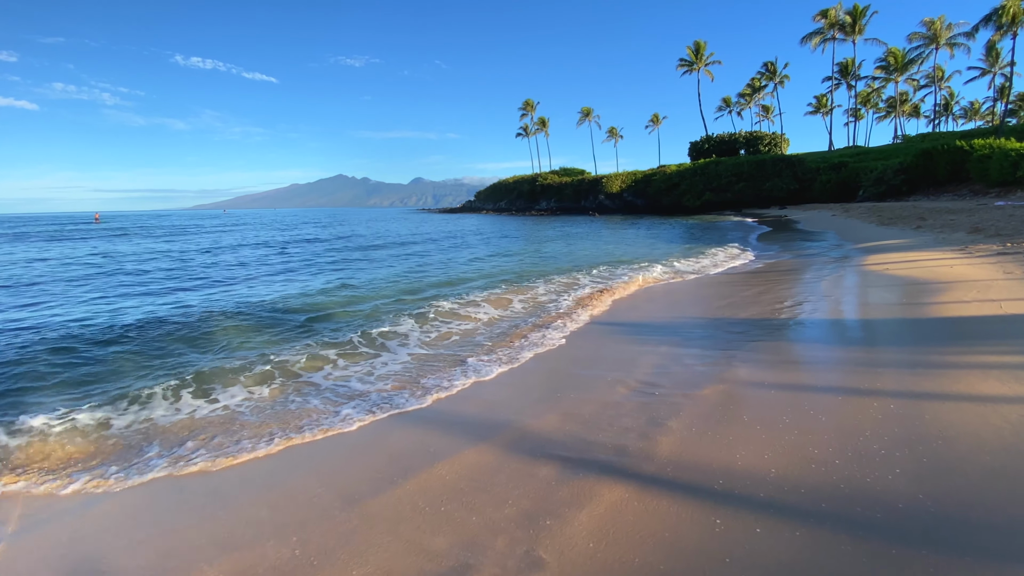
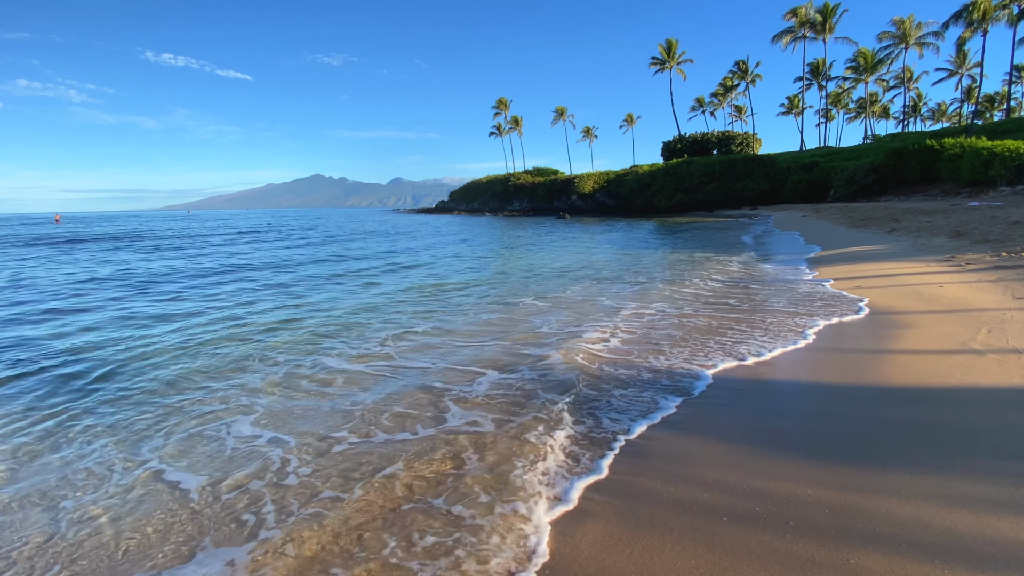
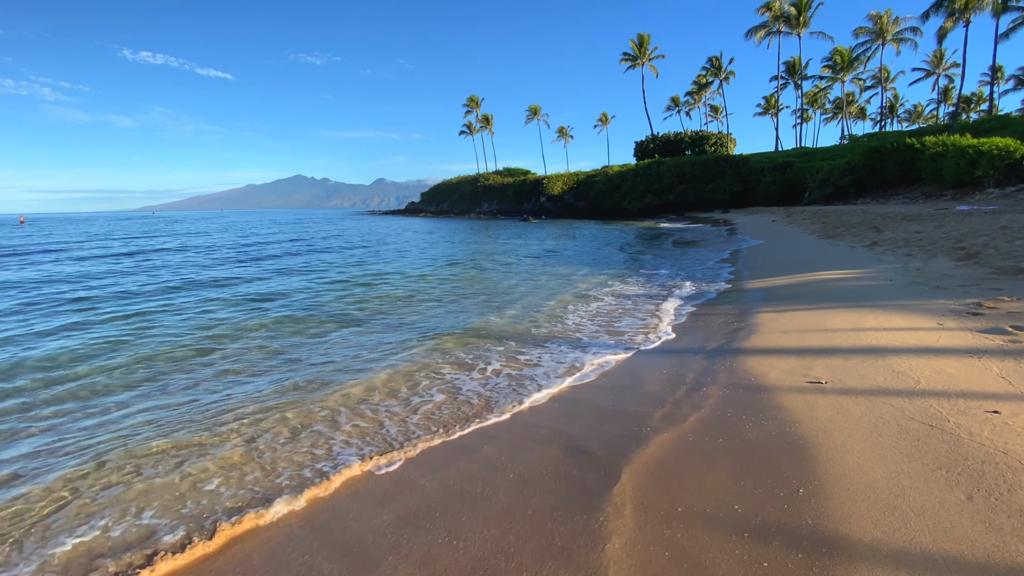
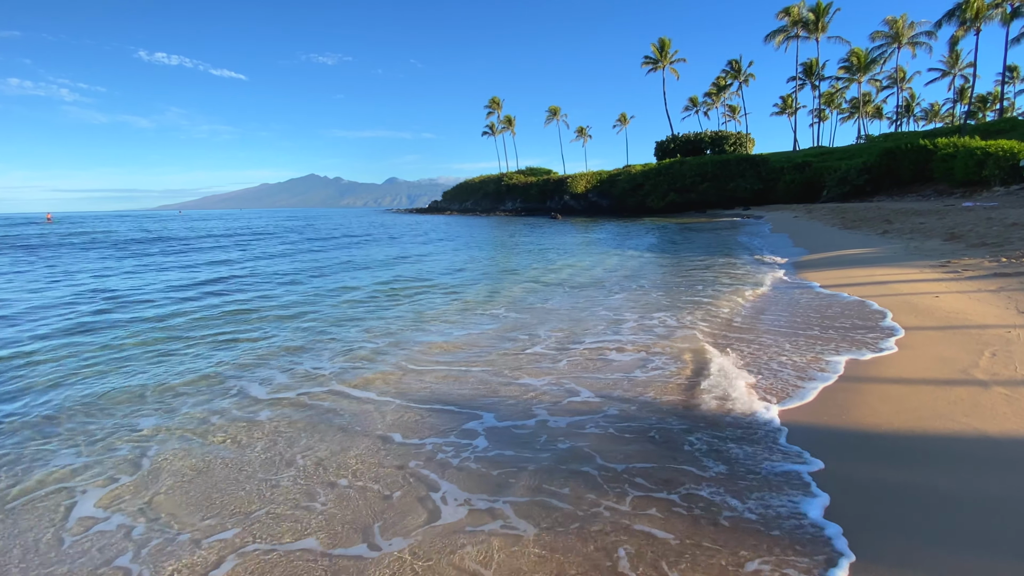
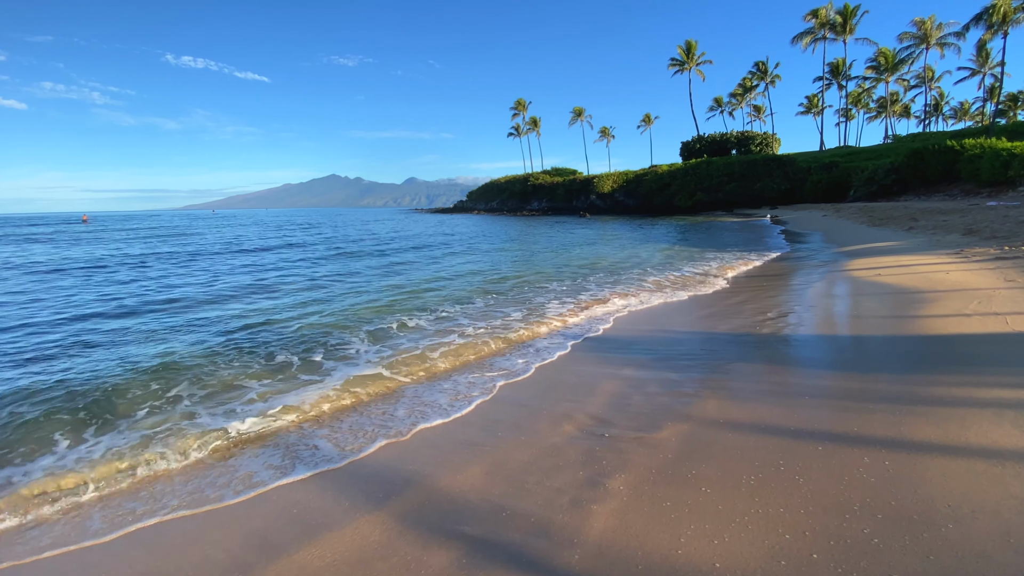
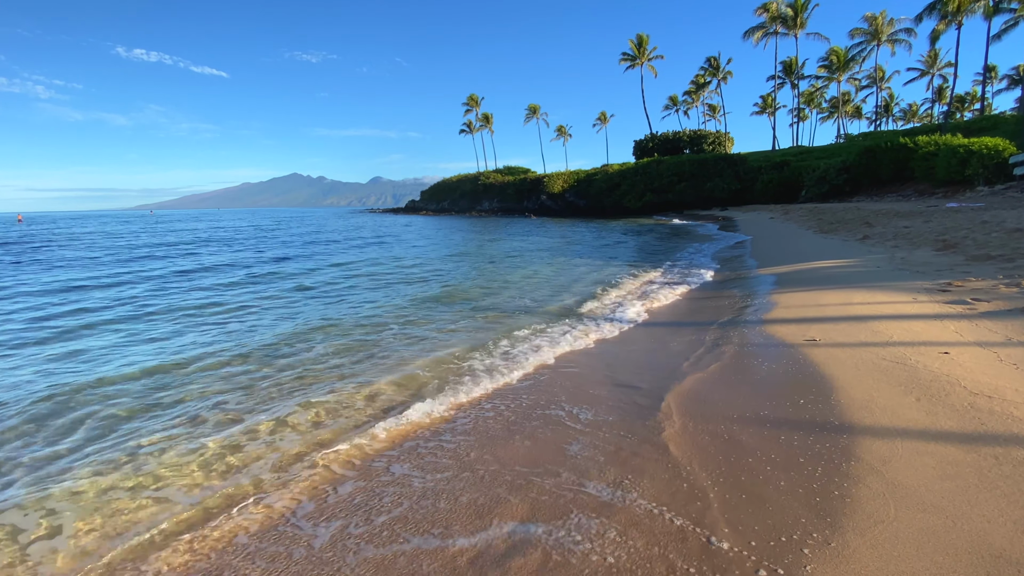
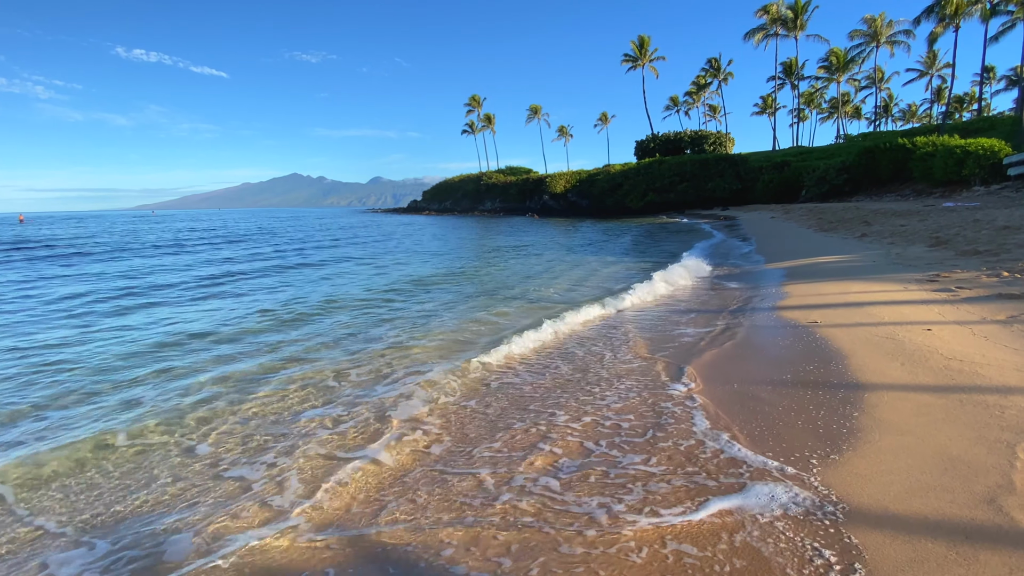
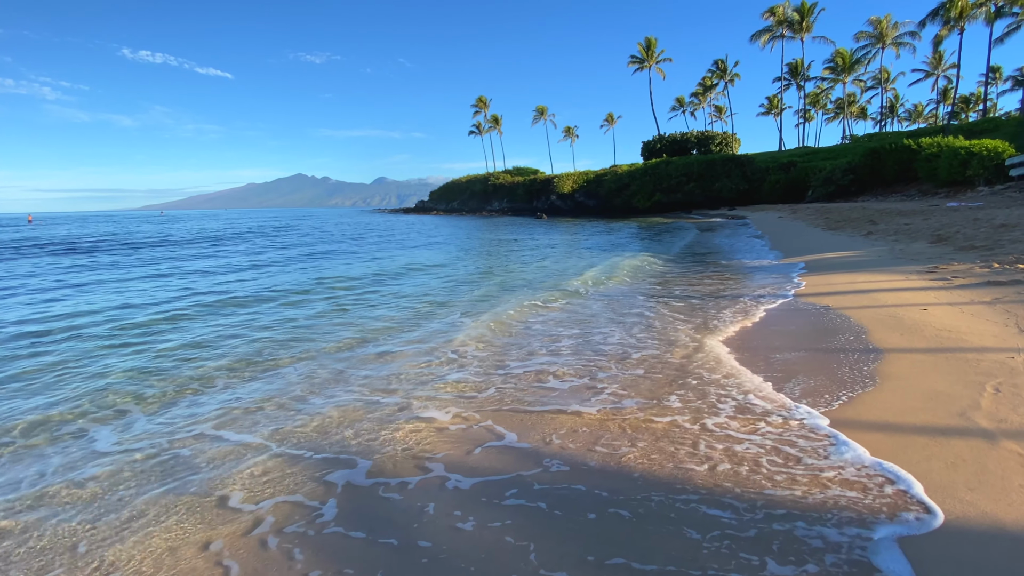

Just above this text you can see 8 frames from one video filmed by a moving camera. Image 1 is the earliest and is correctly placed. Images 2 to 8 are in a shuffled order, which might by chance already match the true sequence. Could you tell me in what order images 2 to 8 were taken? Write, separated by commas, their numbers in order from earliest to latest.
5, 2, 4, 8, 7, 6, 3
